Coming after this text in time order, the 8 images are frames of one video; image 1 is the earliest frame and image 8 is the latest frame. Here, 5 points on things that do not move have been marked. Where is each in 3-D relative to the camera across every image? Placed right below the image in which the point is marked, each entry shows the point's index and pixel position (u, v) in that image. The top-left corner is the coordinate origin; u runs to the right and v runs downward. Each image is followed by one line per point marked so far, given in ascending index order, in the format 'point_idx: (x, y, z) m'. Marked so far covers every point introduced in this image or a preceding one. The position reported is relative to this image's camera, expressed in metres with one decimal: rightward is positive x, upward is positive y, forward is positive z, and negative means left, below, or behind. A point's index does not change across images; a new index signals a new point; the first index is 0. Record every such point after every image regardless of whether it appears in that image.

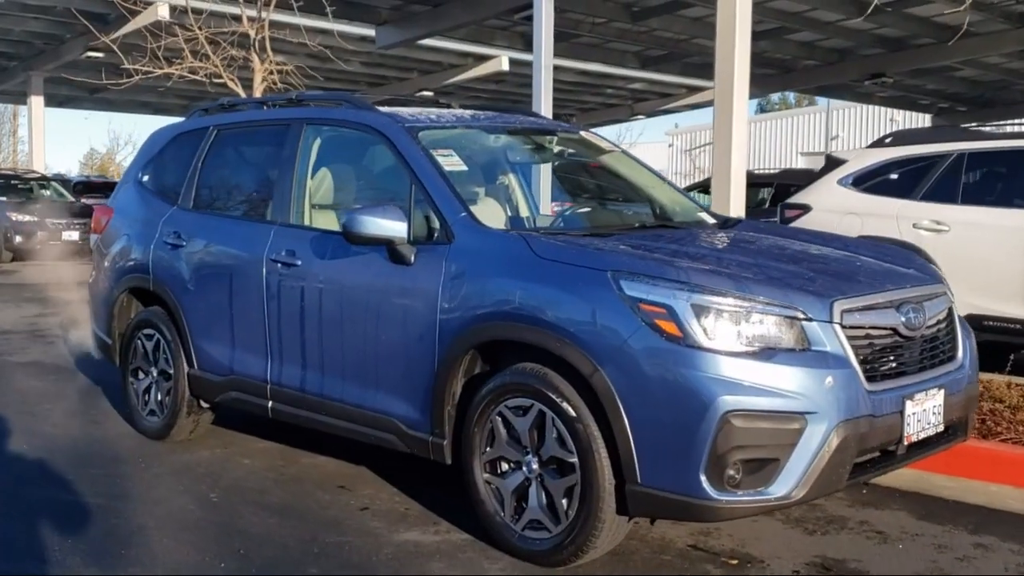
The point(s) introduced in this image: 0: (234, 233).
0: (-1.4, +0.3, +5.8) m
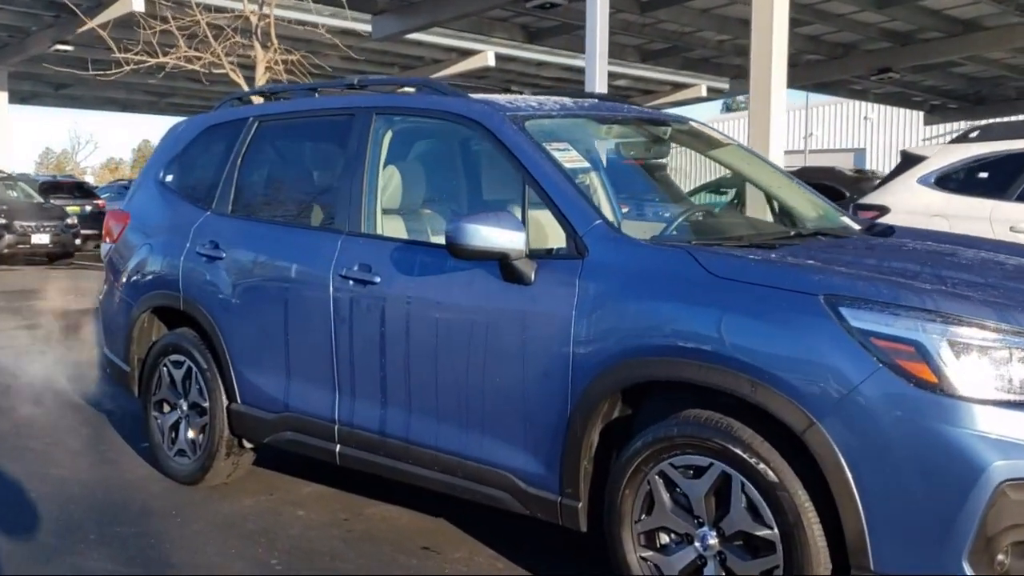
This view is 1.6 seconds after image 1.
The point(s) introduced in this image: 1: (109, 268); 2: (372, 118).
0: (-0.9, +0.2, +4.9) m
1: (-2.1, +0.1, +6.0) m
2: (-0.6, +0.7, +4.8) m
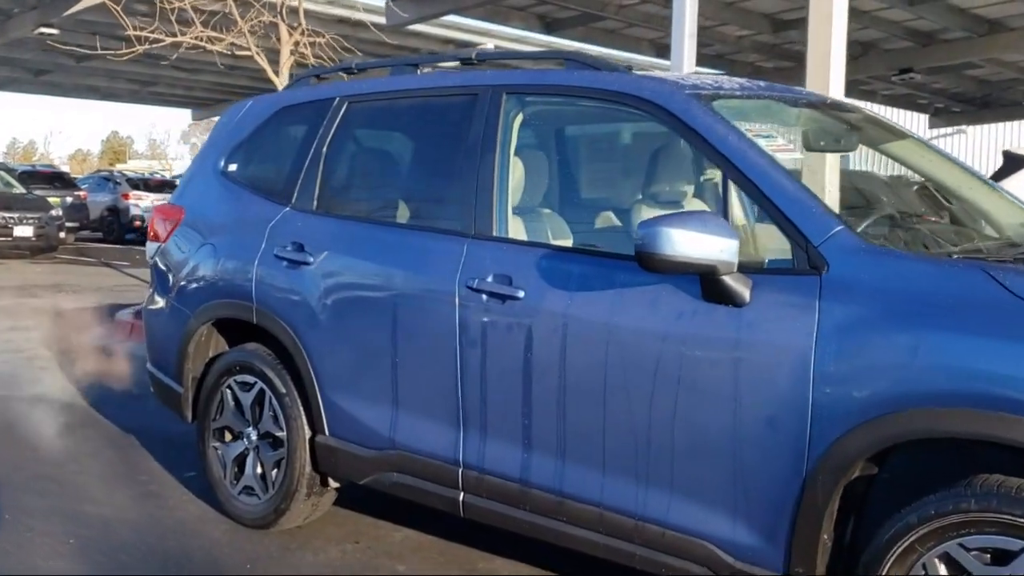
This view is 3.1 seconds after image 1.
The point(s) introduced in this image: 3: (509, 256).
0: (-0.4, +0.1, +4.1) m
1: (-1.6, +0.1, +5.2) m
2: (0.0, +0.7, +4.0) m
3: (0.0, +0.1, +3.7) m
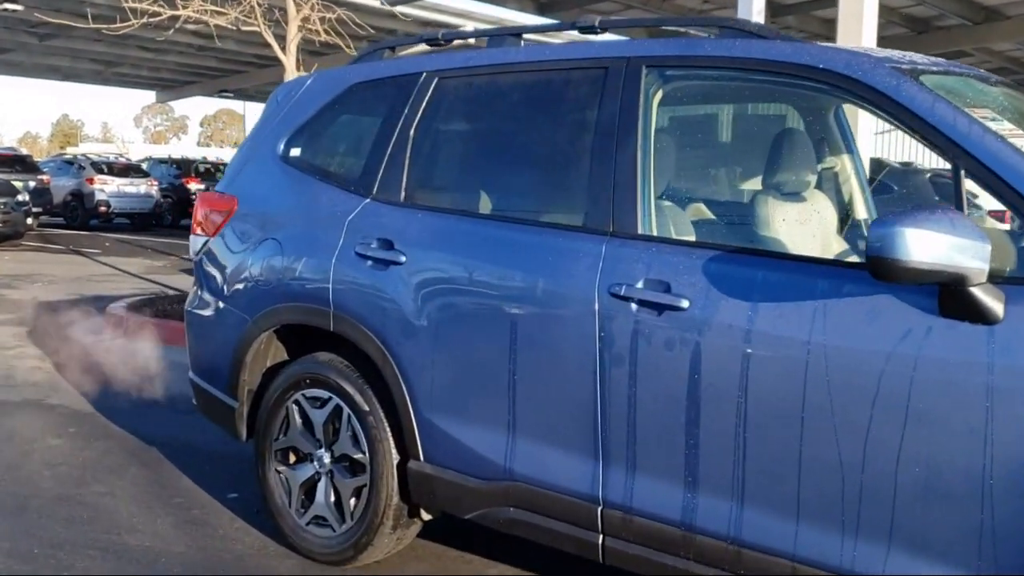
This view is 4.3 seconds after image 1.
0: (0.0, +0.1, +3.5) m
1: (-1.2, +0.1, +4.5) m
2: (+0.4, +0.6, +3.4) m
3: (+0.4, +0.1, +3.1) m
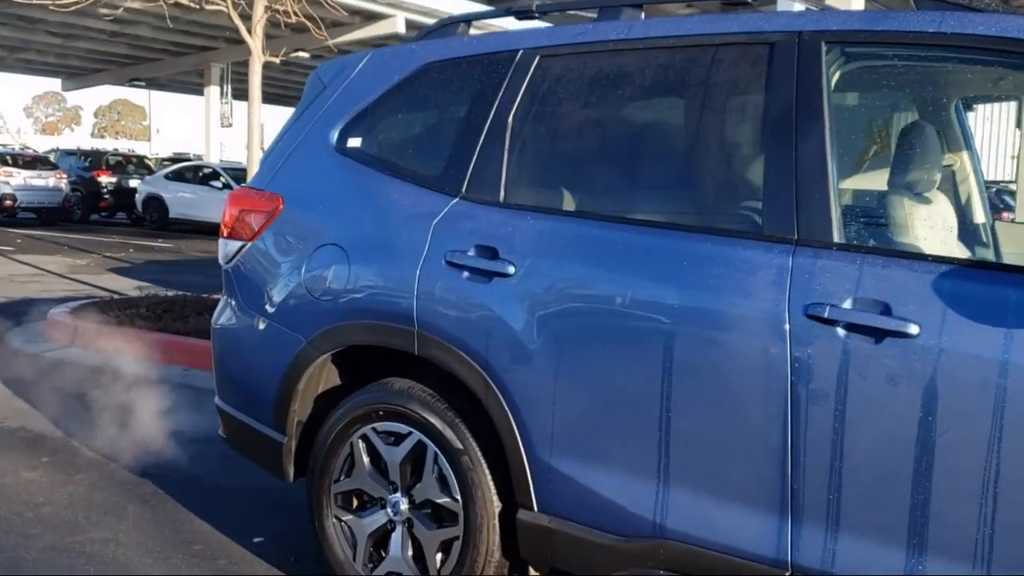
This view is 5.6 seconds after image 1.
0: (+0.4, +0.1, +2.9) m
1: (-0.9, 0.0, +3.9) m
2: (+0.8, +0.6, +2.9) m
3: (+0.8, 0.0, +2.6) m
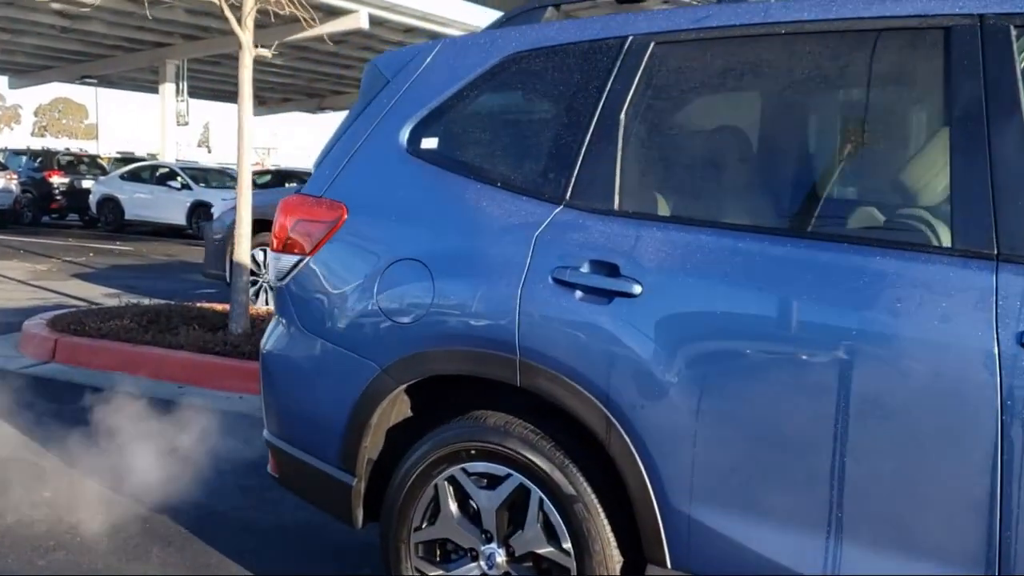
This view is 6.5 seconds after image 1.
0: (+0.7, 0.0, +2.5) m
1: (-0.7, 0.0, +3.4) m
2: (+1.1, +0.5, +2.5) m
3: (+1.1, 0.0, +2.2) m
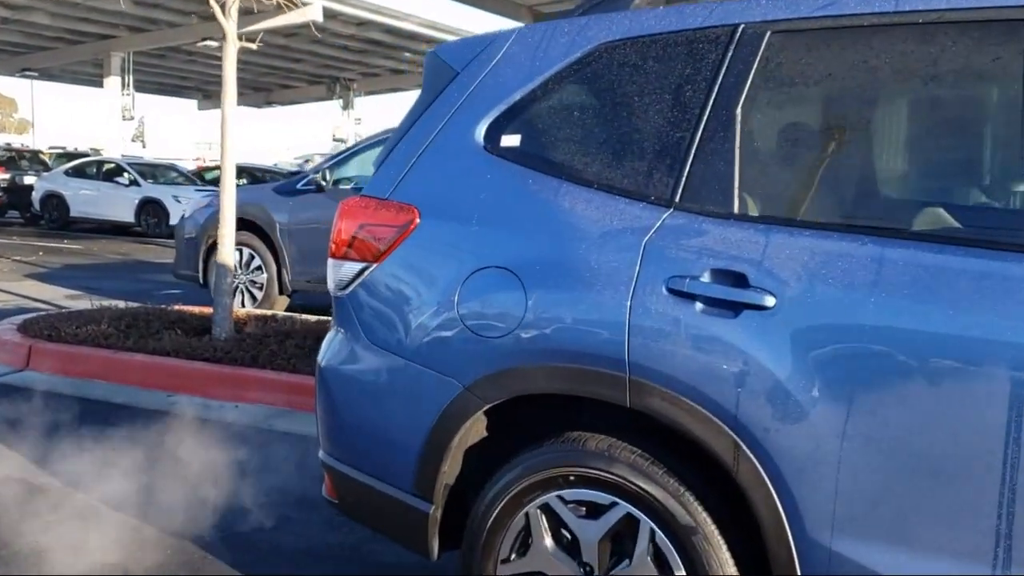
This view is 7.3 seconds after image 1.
0: (+1.0, 0.0, +2.3) m
1: (-0.4, -0.1, +3.1) m
2: (+1.3, +0.5, +2.3) m
3: (+1.4, 0.0, +2.0) m
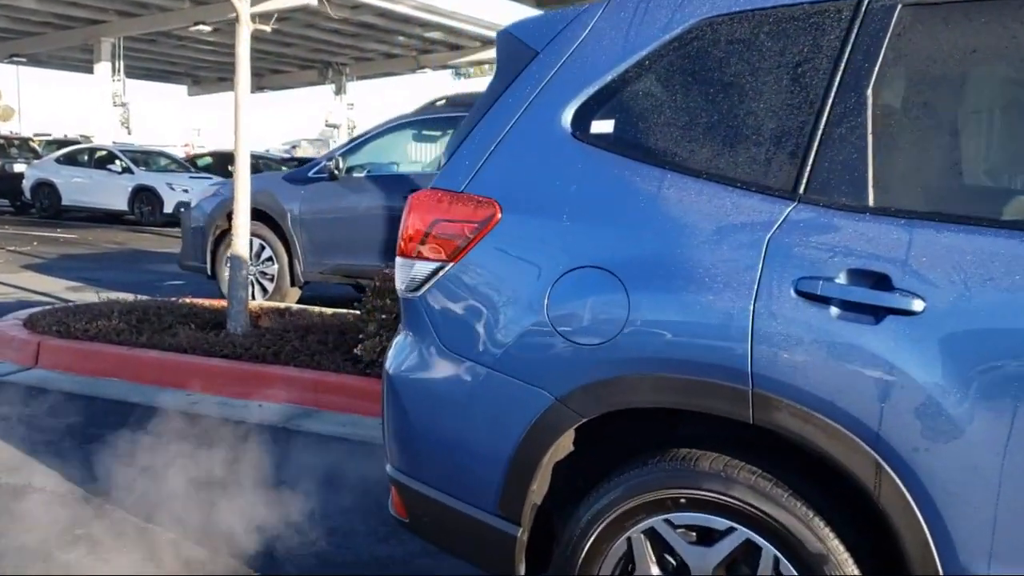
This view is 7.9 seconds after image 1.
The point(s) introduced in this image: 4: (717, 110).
0: (+1.2, 0.0, +2.0) m
1: (-0.2, -0.1, +2.8) m
2: (+1.5, +0.5, +2.0) m
3: (+1.7, 0.0, +1.8) m
4: (+0.5, +0.4, +2.6) m
